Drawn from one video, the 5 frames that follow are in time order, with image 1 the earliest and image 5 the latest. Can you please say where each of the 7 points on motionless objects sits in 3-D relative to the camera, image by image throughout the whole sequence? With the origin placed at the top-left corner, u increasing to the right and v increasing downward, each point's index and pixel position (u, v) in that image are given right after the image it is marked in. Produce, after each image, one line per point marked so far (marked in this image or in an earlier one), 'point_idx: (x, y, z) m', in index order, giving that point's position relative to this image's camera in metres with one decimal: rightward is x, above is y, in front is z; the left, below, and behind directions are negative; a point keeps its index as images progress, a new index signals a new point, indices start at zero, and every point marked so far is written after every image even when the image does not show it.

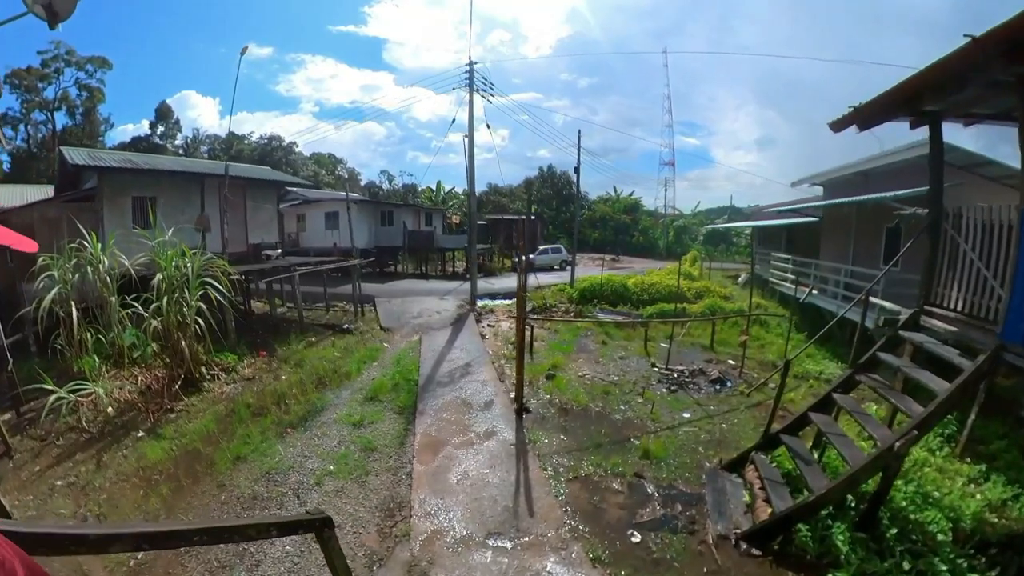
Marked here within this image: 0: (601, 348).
0: (+1.7, -1.1, +10.9) m
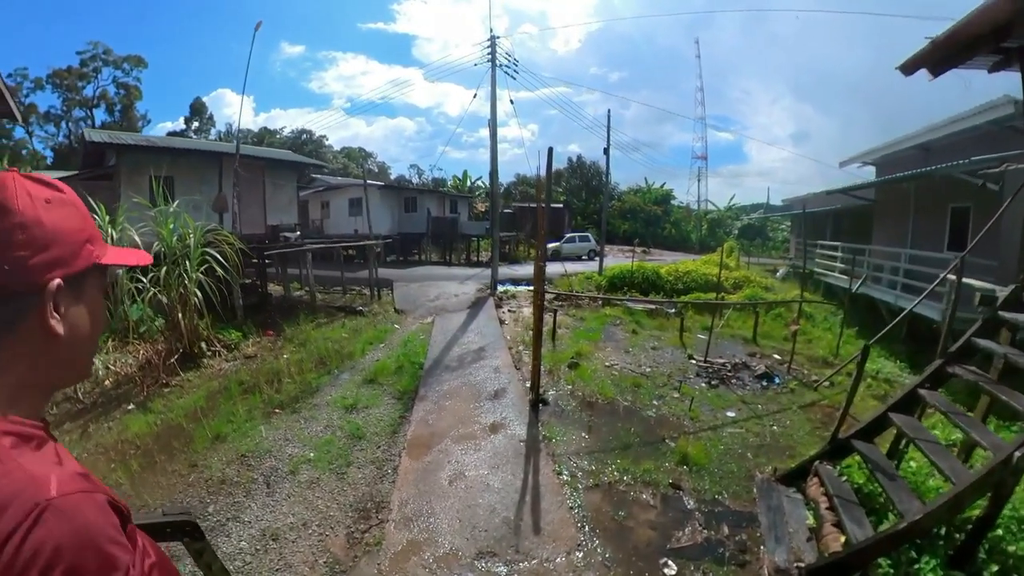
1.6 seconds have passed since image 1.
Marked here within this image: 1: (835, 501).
0: (+2.0, -0.8, +9.7) m
1: (+2.4, -1.6, +4.3) m
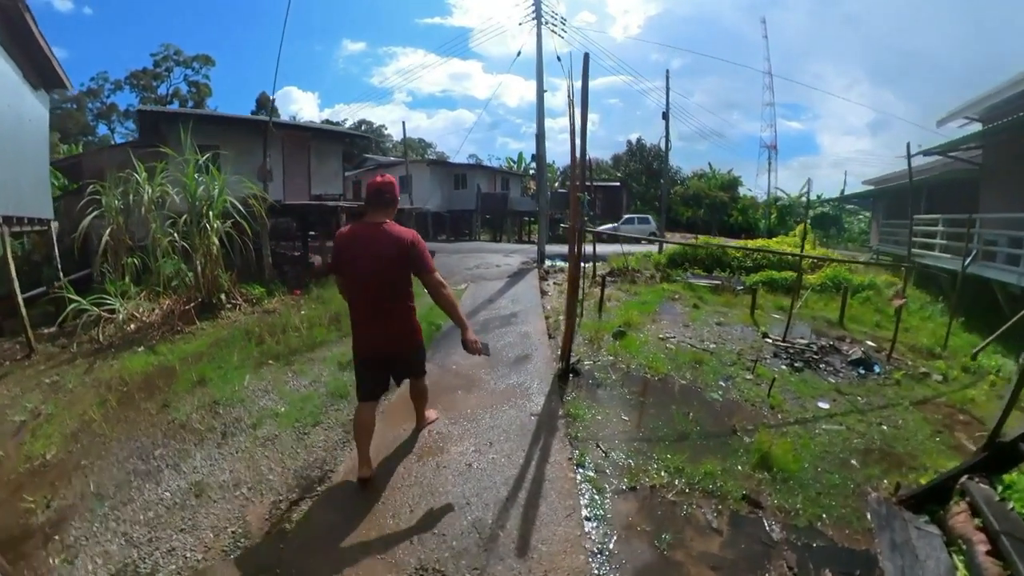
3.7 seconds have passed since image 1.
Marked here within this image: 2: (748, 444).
0: (+2.5, -0.3, +8.1) m
1: (+2.3, -1.2, +2.7) m
2: (+1.6, -1.1, +4.0) m
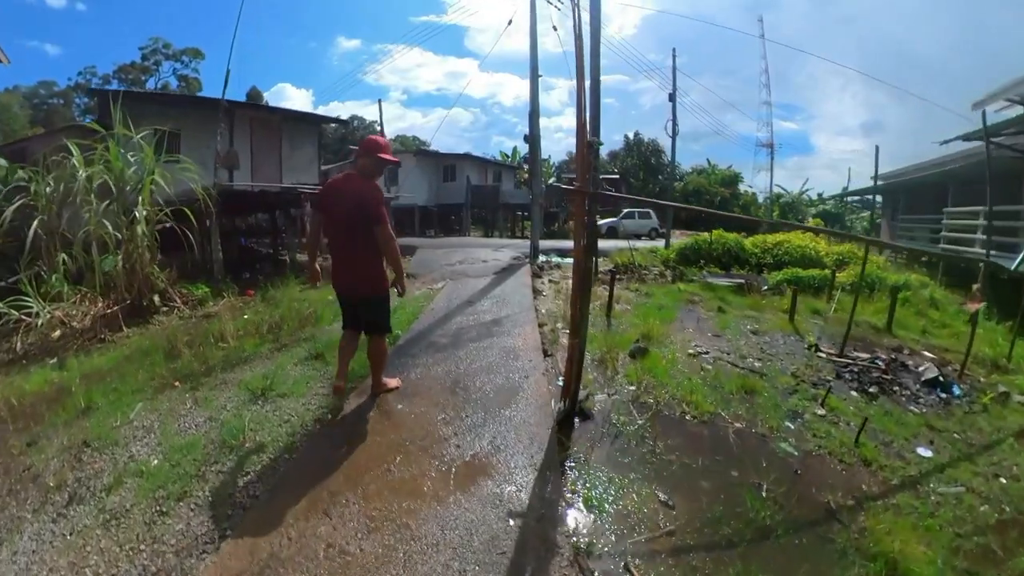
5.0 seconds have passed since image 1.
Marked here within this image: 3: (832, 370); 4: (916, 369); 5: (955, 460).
0: (+2.3, -0.3, +6.7) m
1: (+2.2, -1.2, +1.3) m
2: (+1.5, -1.1, +2.6) m
3: (+2.9, -0.7, +5.4) m
4: (+4.0, -0.8, +6.0) m
5: (+2.9, -1.1, +3.8) m
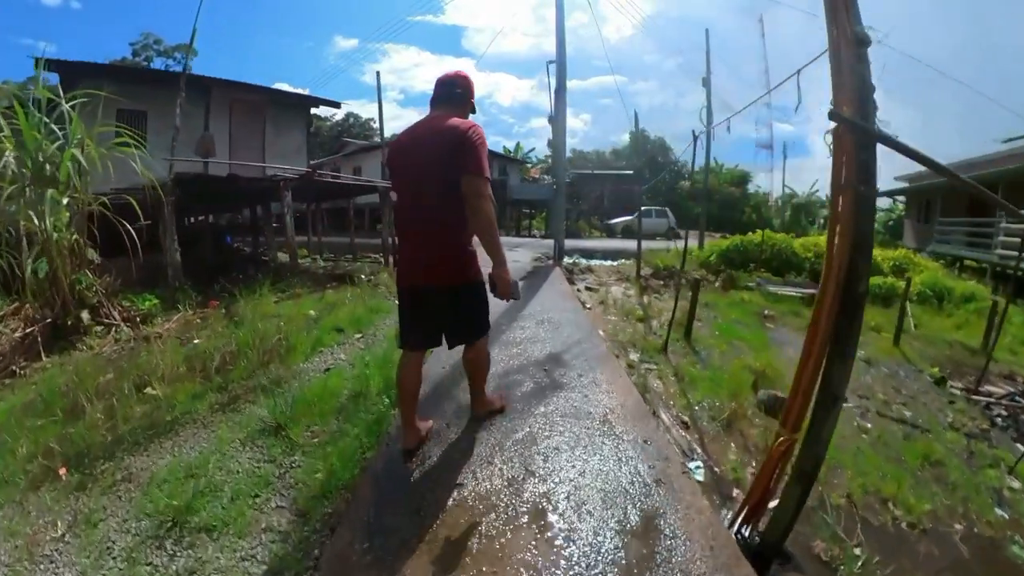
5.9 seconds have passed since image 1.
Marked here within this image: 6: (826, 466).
0: (+2.7, -0.5, +5.3) m
1: (+2.6, -1.3, -0.1) m
2: (+1.8, -1.2, +1.2) m
3: (+3.2, -0.9, +4.0) m
4: (+4.3, -1.0, +4.6) m
5: (+3.2, -1.2, +2.4) m
6: (+1.4, -0.8, +2.6) m
